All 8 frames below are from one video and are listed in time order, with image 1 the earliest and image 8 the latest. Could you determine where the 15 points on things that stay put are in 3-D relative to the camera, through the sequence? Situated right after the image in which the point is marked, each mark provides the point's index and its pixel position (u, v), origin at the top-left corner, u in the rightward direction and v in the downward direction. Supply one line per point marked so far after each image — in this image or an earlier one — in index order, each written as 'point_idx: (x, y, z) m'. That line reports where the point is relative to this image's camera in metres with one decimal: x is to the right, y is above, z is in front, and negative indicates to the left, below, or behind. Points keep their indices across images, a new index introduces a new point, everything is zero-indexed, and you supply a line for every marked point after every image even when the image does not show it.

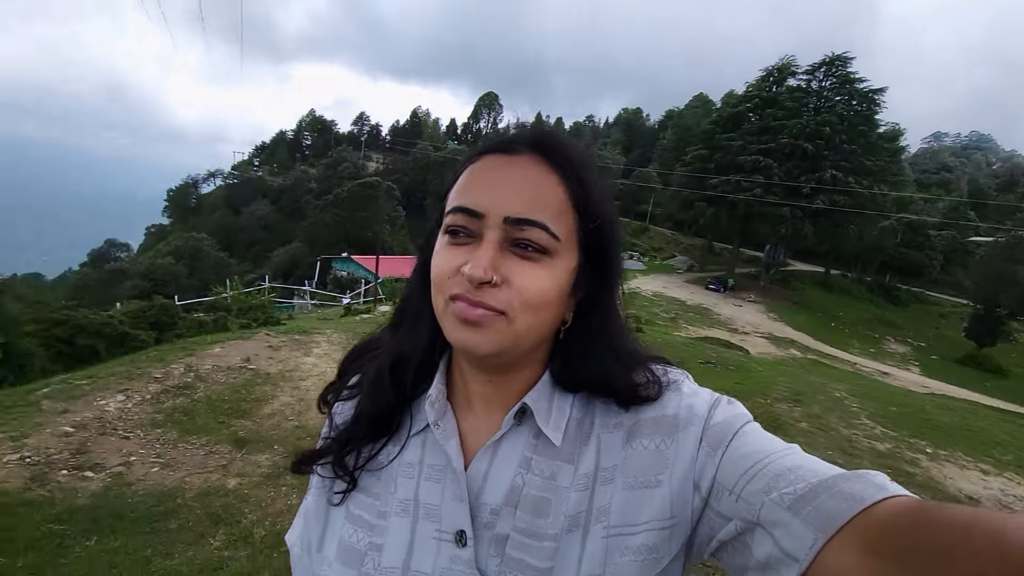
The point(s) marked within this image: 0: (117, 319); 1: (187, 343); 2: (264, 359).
0: (-7.5, -0.6, +9.3) m
1: (-5.9, -1.0, +9.1) m
2: (-4.2, -1.2, +8.2) m
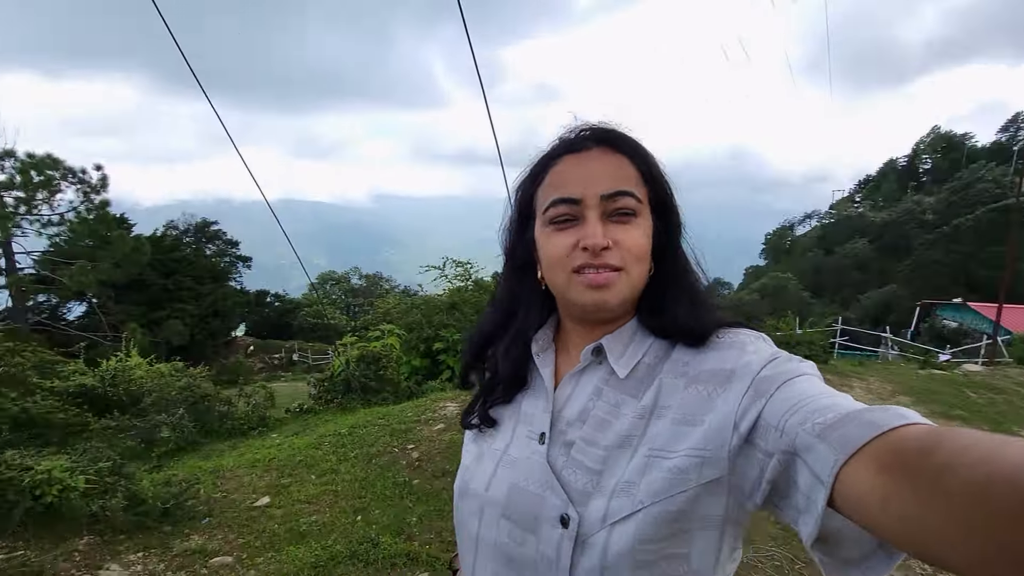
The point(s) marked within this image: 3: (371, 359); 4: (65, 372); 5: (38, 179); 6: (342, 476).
0: (+4.0, -1.1, +11.8) m
1: (+4.5, -1.5, +10.4) m
2: (+4.5, -1.7, +8.4) m
3: (-2.5, -1.2, +8.6) m
4: (-8.5, -1.5, +9.2) m
5: (-17.9, +4.1, +18.5) m
6: (-1.8, -2.0, +5.1) m
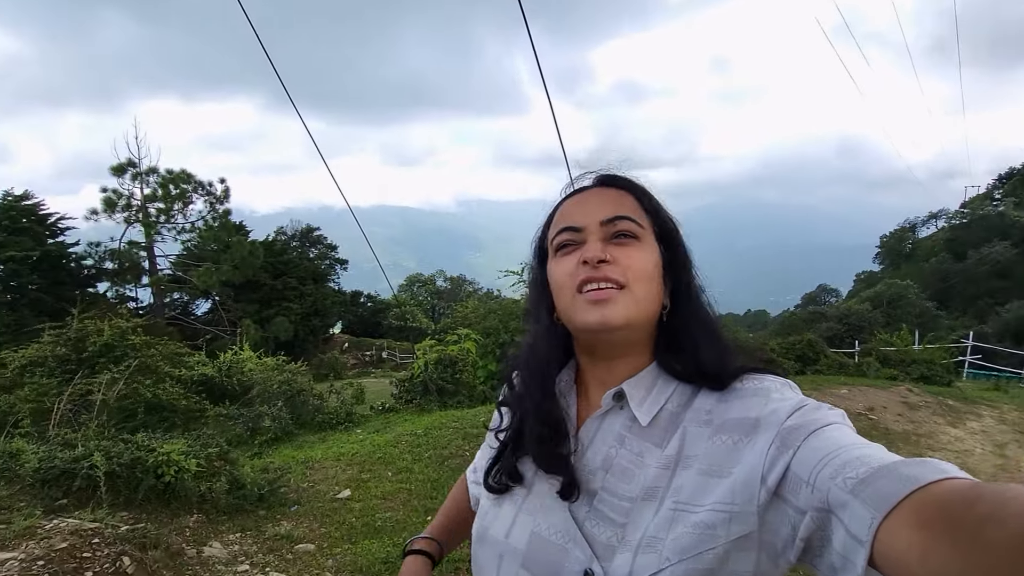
0: (+5.8, -1.3, +11.0) m
1: (+6.0, -1.8, +9.5) m
2: (+5.7, -1.9, +7.5) m
3: (-1.2, -1.4, +8.9) m
4: (-7.0, -1.6, +10.5) m
5: (-14.7, +4.2, +21.3) m
6: (-1.0, -2.1, +5.4) m
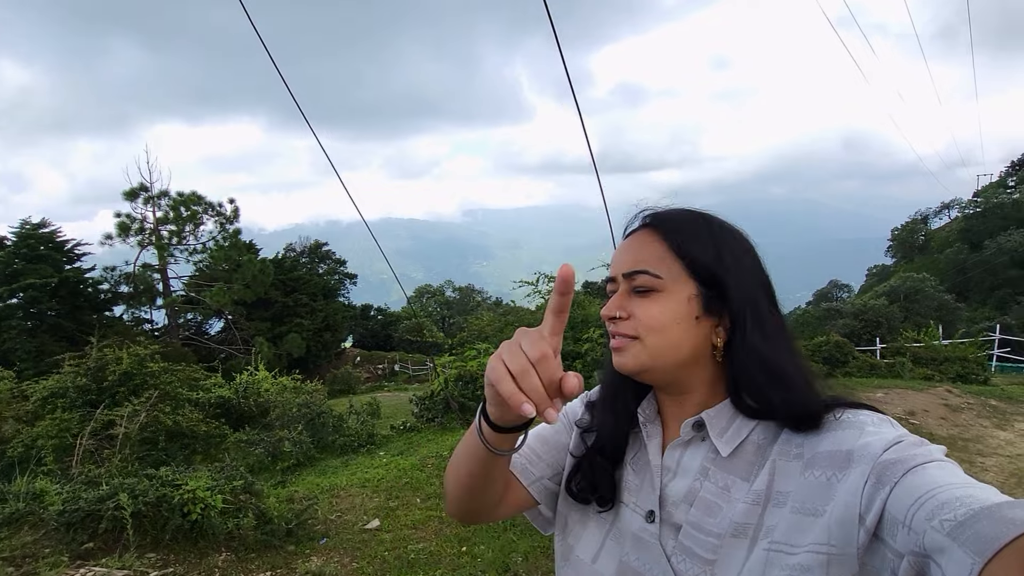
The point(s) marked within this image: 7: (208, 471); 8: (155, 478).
0: (+6.2, -1.3, +10.7) m
1: (+6.4, -1.8, +9.2) m
2: (+6.1, -1.9, +7.2) m
3: (-0.8, -1.6, +8.8) m
4: (-6.5, -2.1, +10.4) m
5: (-14.3, +3.2, +21.4) m
6: (-0.7, -2.3, +5.2) m
7: (-3.2, -1.9, +5.1) m
8: (-3.2, -1.7, +4.4) m
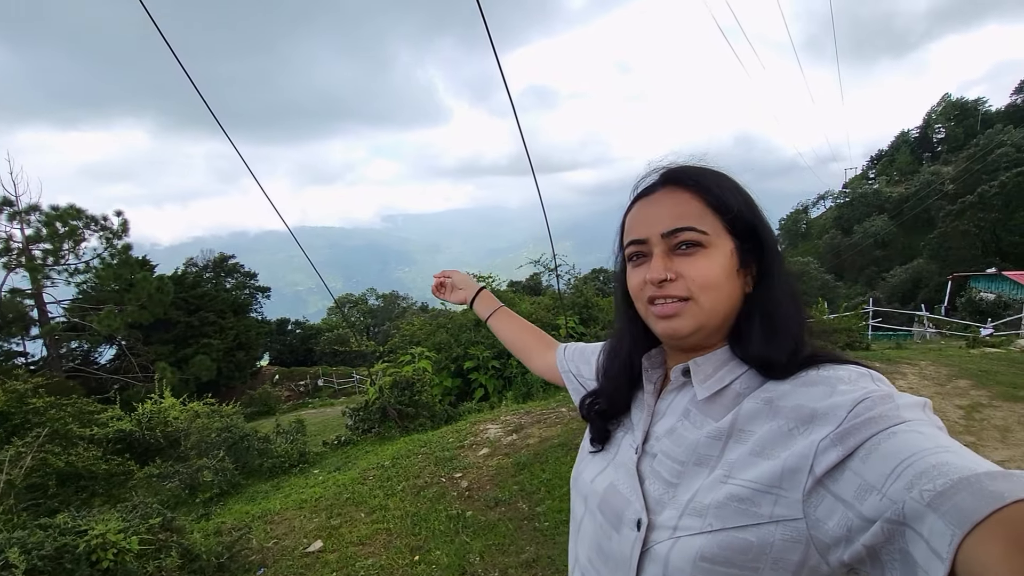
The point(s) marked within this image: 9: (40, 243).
0: (+4.7, -1.0, +11.5) m
1: (+5.2, -1.4, +10.0) m
2: (+5.1, -1.5, +8.0) m
3: (-1.9, -1.7, +8.5) m
4: (-7.8, -2.5, +9.2) m
5: (-17.4, +2.3, +18.9) m
6: (-1.2, -2.3, +5.0) m
7: (-3.7, -2.1, +4.5) m
8: (-3.6, -1.9, +3.8) m
9: (-18.1, +1.7, +18.7) m
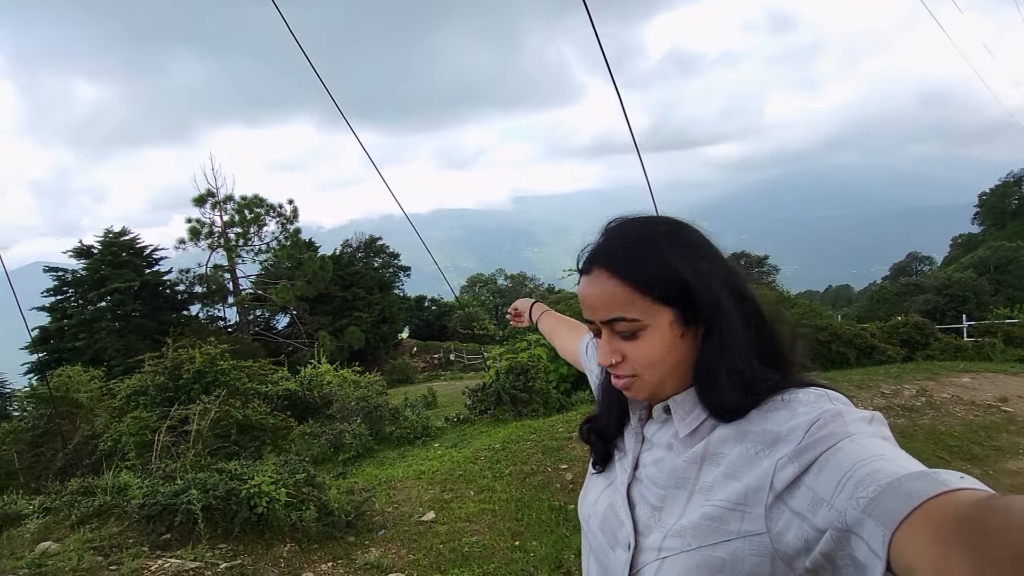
0: (+7.3, -0.9, +10.0) m
1: (+7.3, -1.3, +8.4) m
2: (+6.8, -1.5, +6.5) m
3: (+0.1, -1.5, +8.8) m
4: (-5.4, -2.0, +11.0) m
5: (-12.2, +3.3, +22.6) m
6: (-0.1, -2.2, +5.2) m
7: (-2.6, -1.9, +5.4) m
8: (-2.7, -1.8, +4.7) m
9: (-12.9, +2.8, +22.5) m
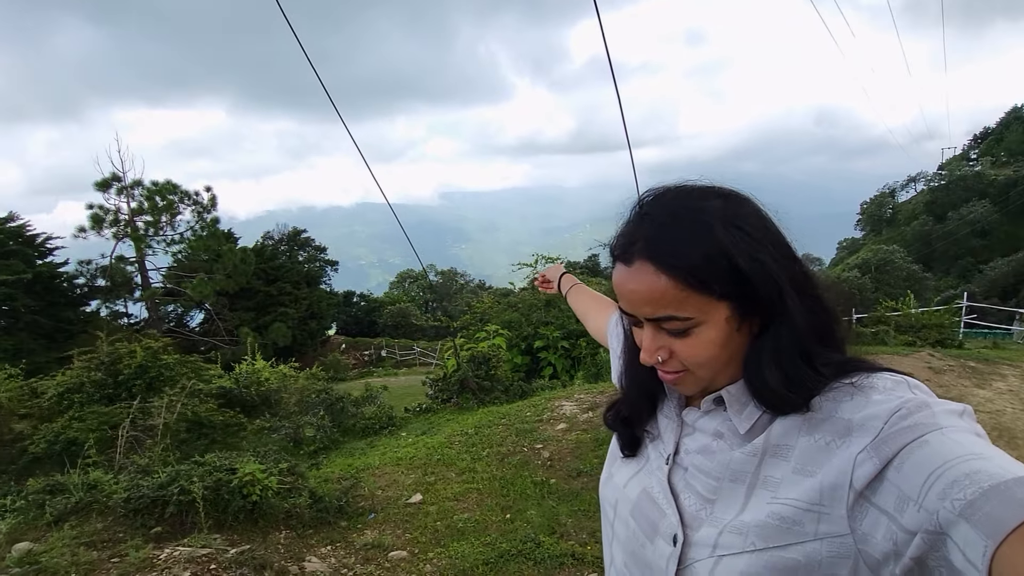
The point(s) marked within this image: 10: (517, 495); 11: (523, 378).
0: (+6.3, -0.8, +11.2) m
1: (+6.6, -1.2, +9.7) m
2: (+6.3, -1.4, +7.8) m
3: (-0.6, -1.3, +9.0) m
4: (-6.4, -1.9, +10.4) m
5: (-14.7, +3.6, +20.9) m
6: (-0.3, -2.1, +5.5) m
7: (-2.8, -1.8, +5.3) m
8: (-2.8, -1.6, +4.5) m
9: (-15.4, +3.1, +20.7) m
10: (0.0, -2.1, +4.9) m
11: (+0.2, -1.8, +9.7) m
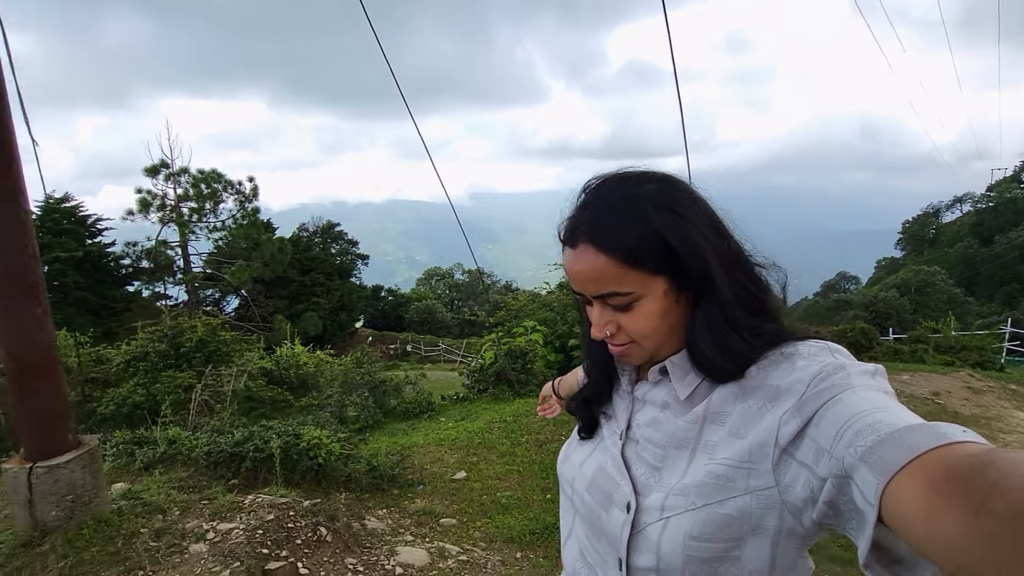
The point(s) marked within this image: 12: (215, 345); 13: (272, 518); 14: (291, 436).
0: (+7.1, -1.1, +11.2) m
1: (+7.3, -1.5, +9.6) m
2: (+6.9, -1.7, +7.7) m
3: (+0.1, -1.2, +9.3) m
4: (-5.7, -1.5, +11.0) m
5: (-13.2, +4.3, +21.9) m
6: (+0.1, -2.0, +5.7) m
7: (-2.4, -1.6, +5.7) m
8: (-2.4, -1.4, +4.9) m
9: (-13.9, +3.8, +21.7) m
10: (+0.5, -2.0, +5.2) m
11: (+0.9, -1.8, +9.9) m
12: (-4.8, -0.9, +8.0) m
13: (-1.7, -1.6, +3.5) m
14: (-2.2, -1.4, +4.8) m
